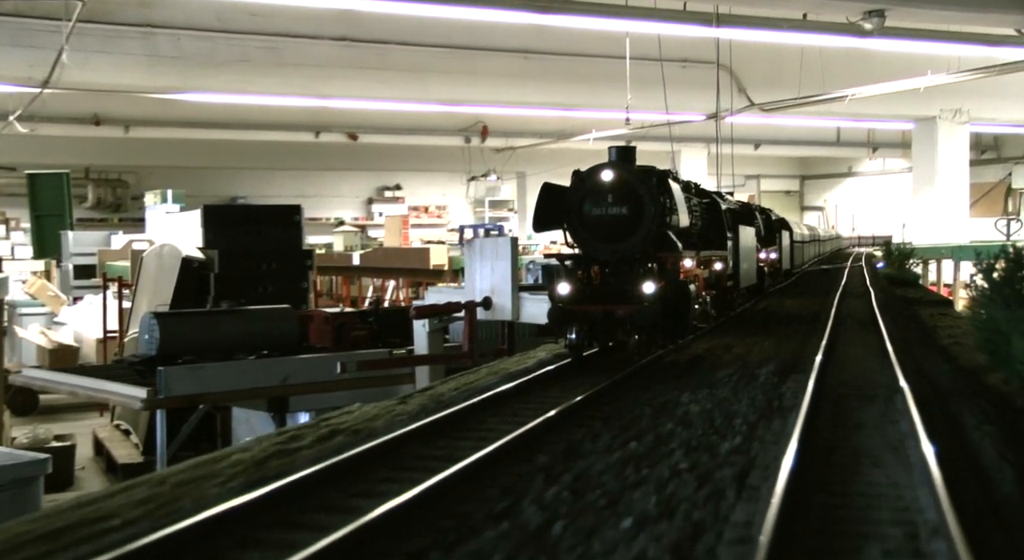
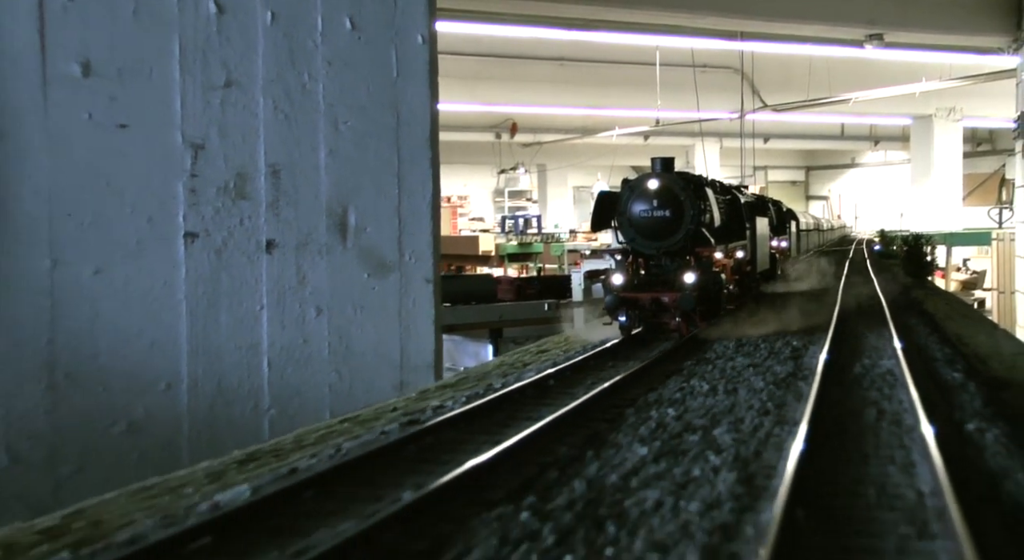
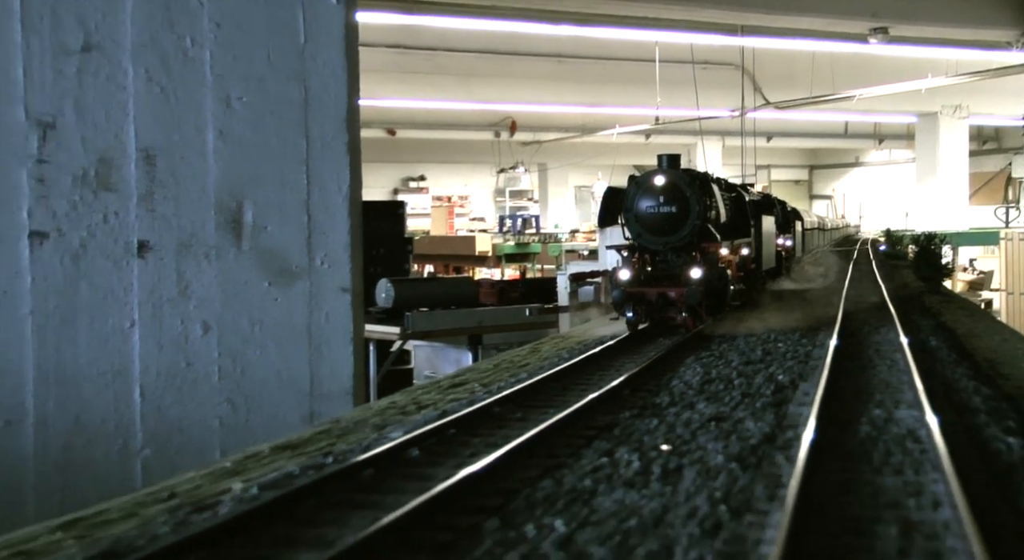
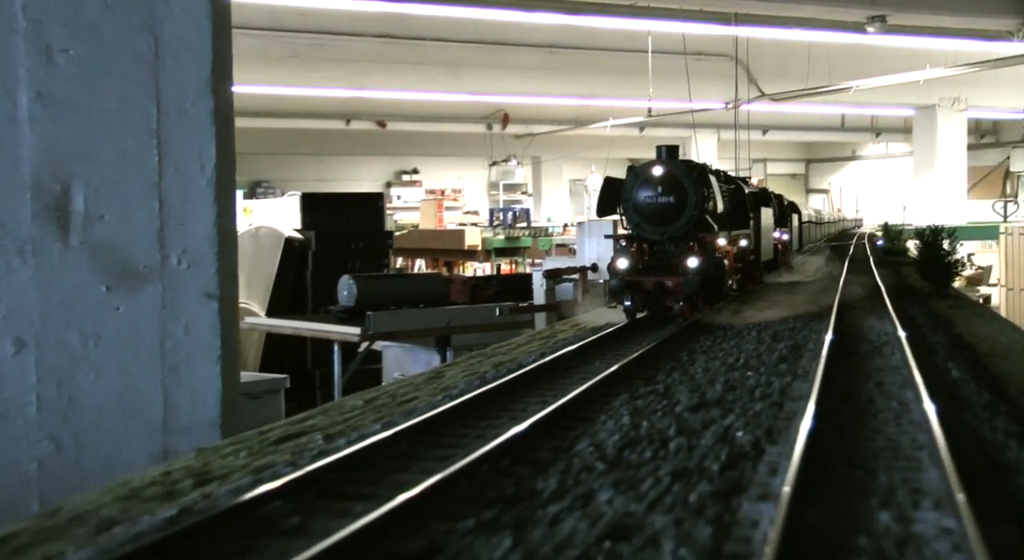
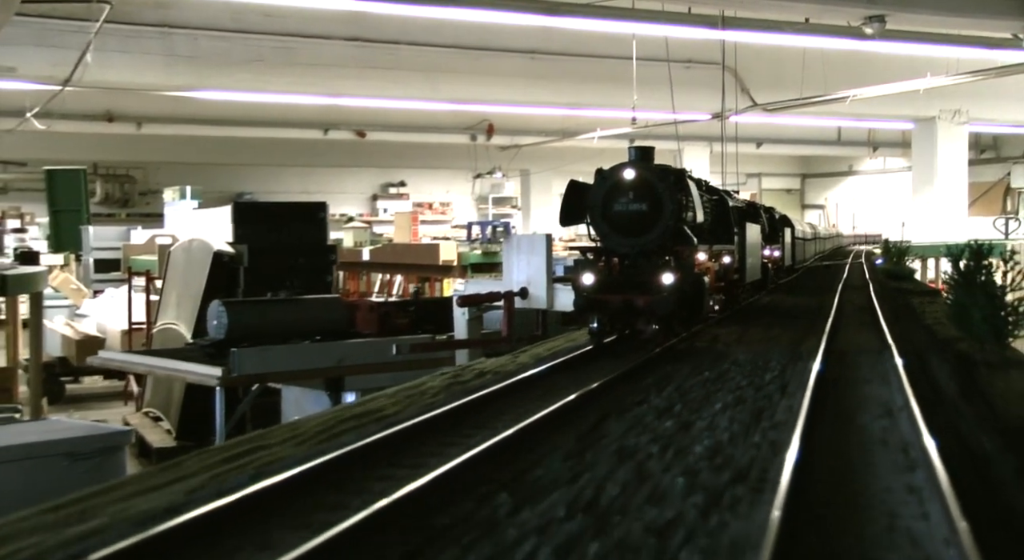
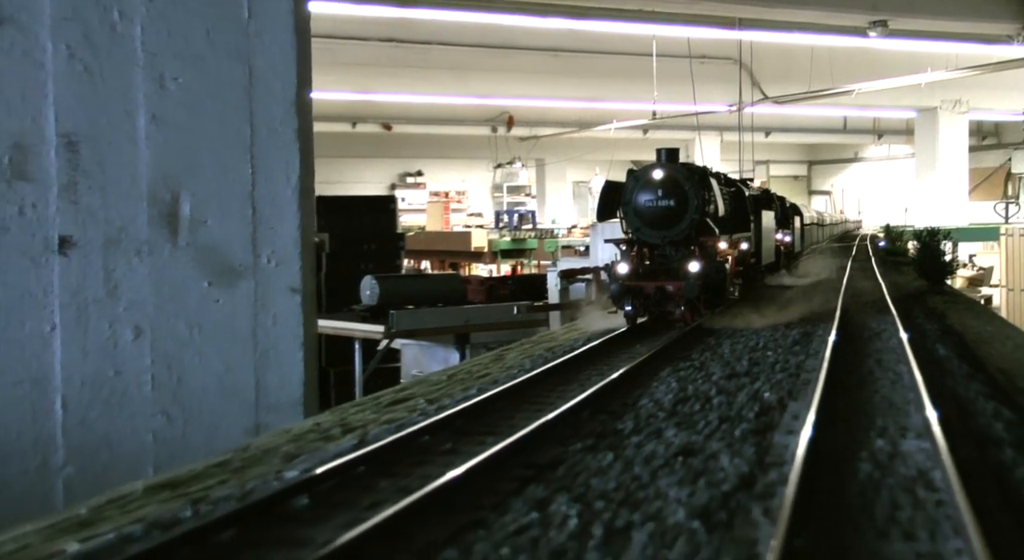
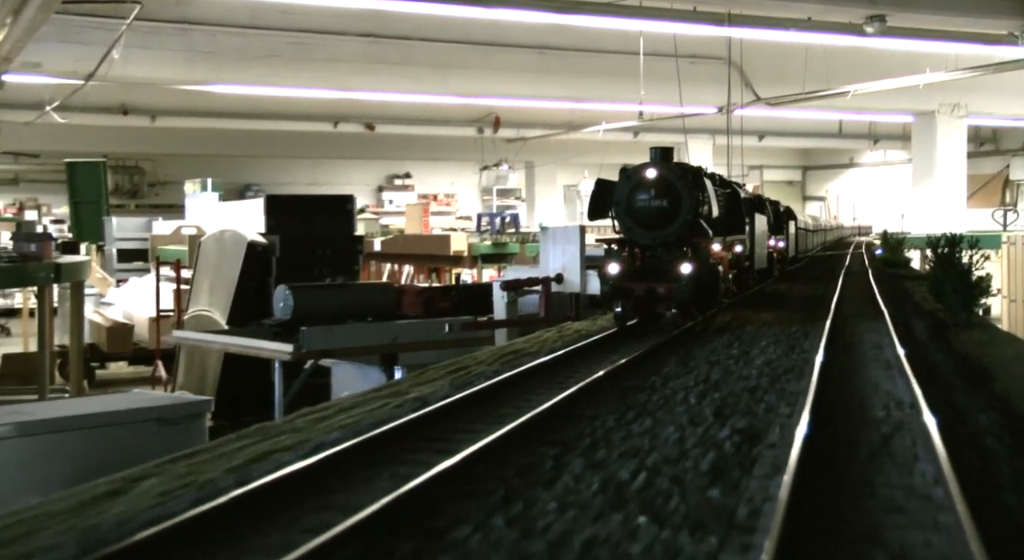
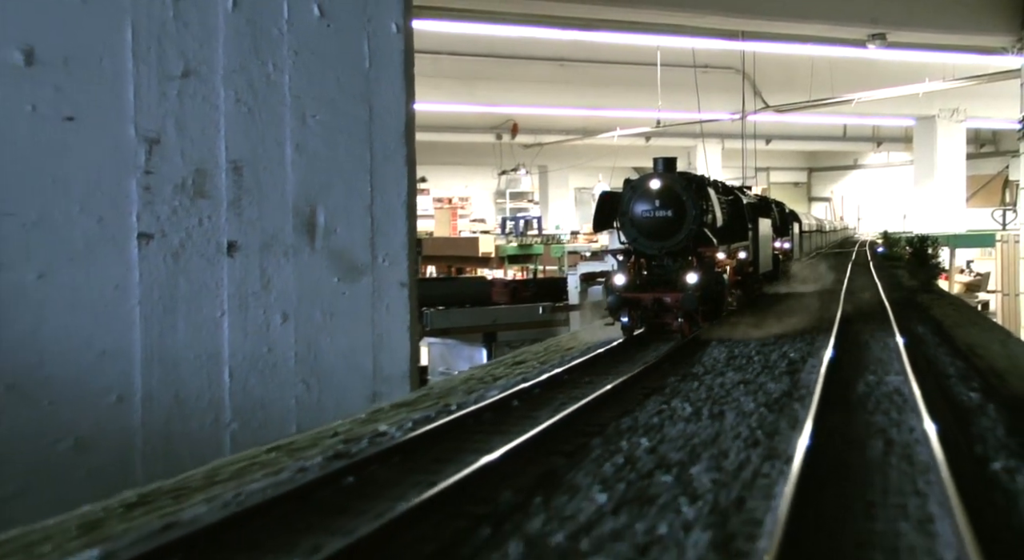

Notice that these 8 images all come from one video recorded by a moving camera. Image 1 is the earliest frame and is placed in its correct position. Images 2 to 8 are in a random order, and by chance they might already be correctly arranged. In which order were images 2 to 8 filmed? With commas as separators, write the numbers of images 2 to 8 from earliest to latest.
5, 7, 4, 6, 3, 8, 2
